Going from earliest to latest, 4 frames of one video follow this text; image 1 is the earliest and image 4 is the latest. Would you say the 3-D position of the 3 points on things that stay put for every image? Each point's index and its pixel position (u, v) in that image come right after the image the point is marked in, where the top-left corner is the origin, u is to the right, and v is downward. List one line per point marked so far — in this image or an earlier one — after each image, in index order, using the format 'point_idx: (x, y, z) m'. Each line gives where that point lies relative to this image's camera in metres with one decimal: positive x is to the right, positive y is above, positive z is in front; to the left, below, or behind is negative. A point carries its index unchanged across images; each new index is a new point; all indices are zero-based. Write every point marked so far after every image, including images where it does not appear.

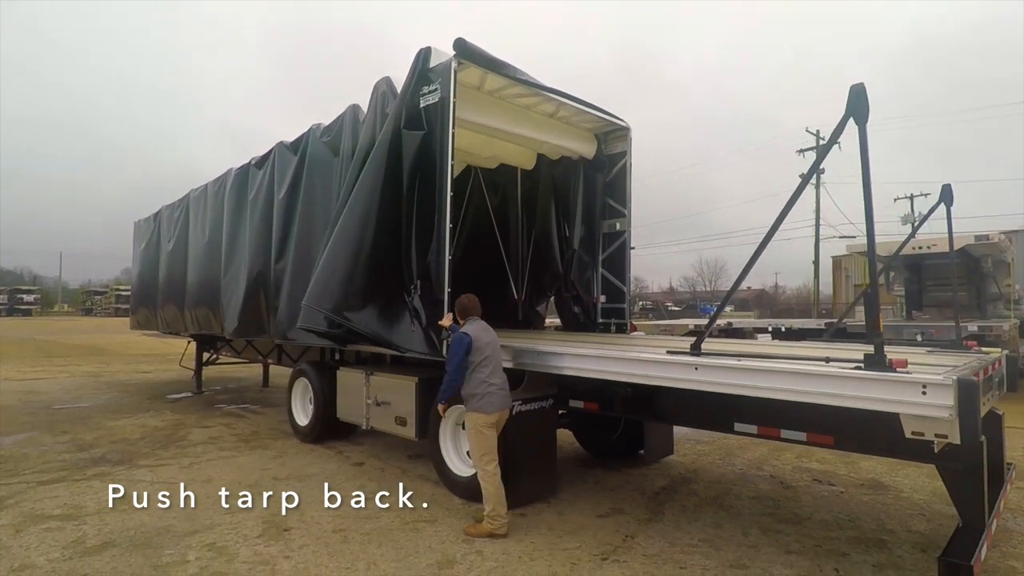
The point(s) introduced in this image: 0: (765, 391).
0: (+1.3, -0.5, +3.4) m
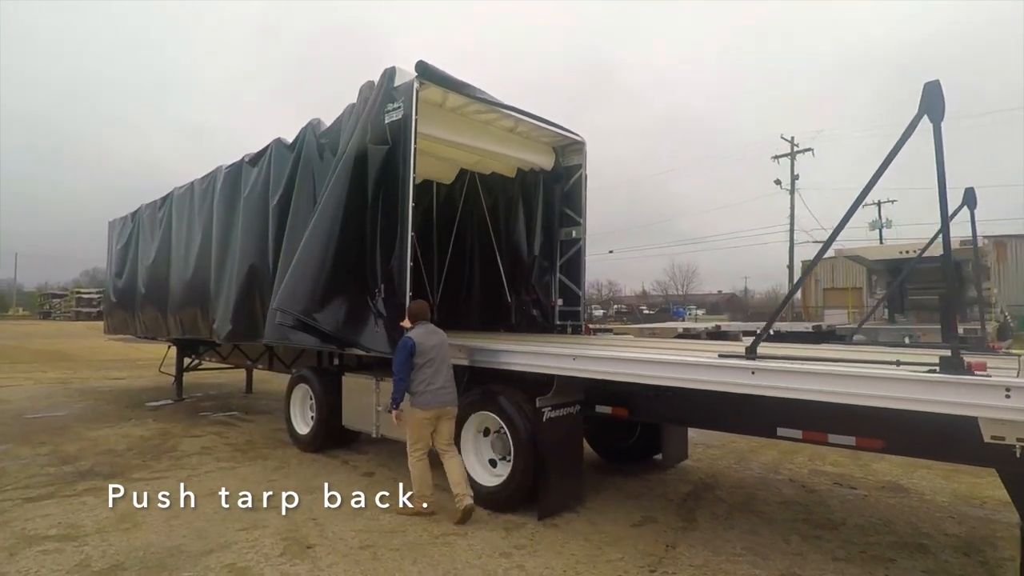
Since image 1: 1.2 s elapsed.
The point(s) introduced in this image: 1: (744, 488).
0: (+1.6, -0.5, +3.3) m
1: (+1.9, -1.7, +5.5) m
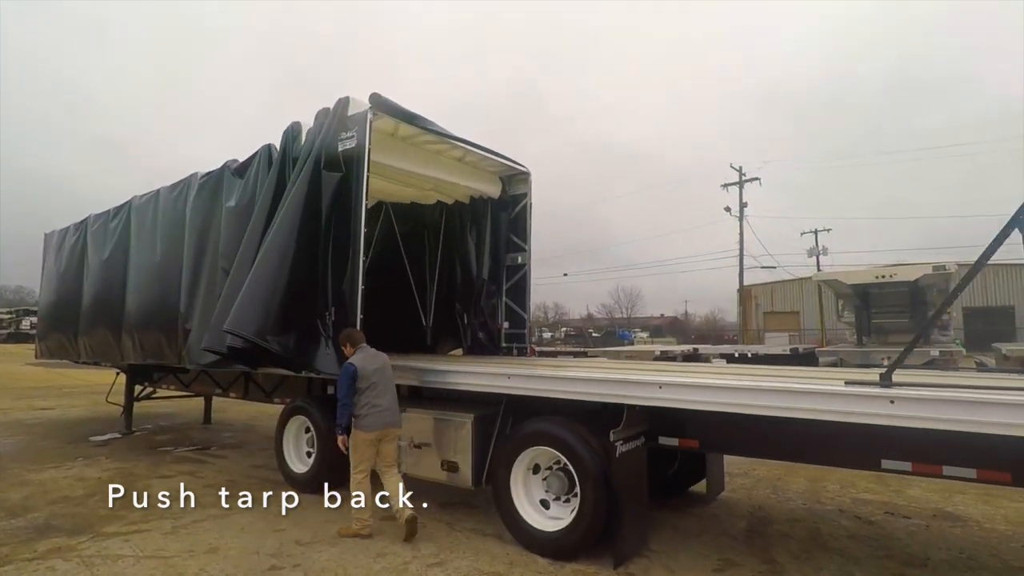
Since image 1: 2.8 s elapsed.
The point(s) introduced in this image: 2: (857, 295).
0: (+2.1, -0.6, +3.0) m
1: (+2.2, -1.8, +5.1) m
2: (+6.8, -0.1, +13.1) m
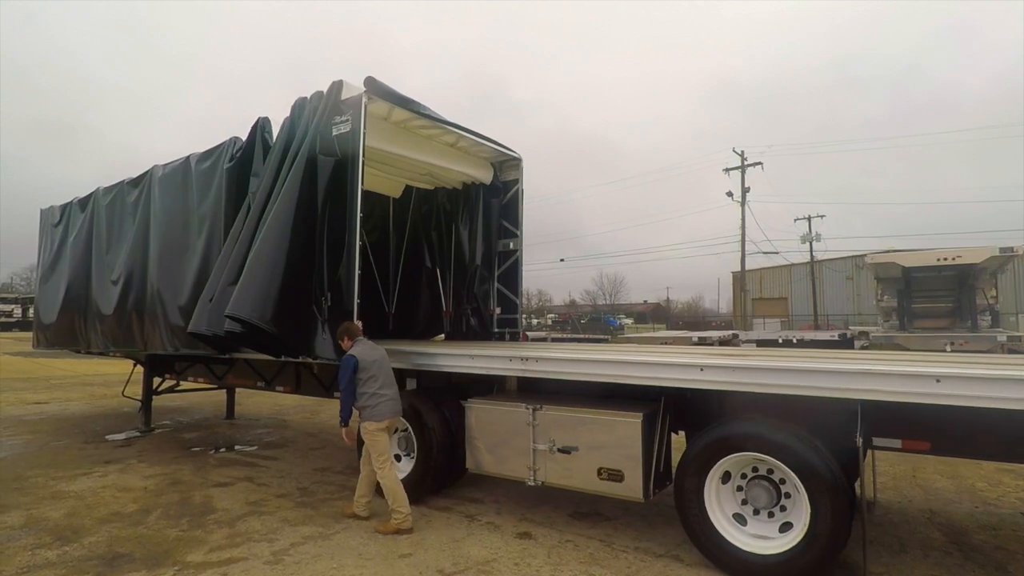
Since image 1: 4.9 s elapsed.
0: (+3.3, -0.5, +2.3) m
1: (+3.3, -1.6, +4.5) m
2: (+7.4, +0.2, +12.6) m
